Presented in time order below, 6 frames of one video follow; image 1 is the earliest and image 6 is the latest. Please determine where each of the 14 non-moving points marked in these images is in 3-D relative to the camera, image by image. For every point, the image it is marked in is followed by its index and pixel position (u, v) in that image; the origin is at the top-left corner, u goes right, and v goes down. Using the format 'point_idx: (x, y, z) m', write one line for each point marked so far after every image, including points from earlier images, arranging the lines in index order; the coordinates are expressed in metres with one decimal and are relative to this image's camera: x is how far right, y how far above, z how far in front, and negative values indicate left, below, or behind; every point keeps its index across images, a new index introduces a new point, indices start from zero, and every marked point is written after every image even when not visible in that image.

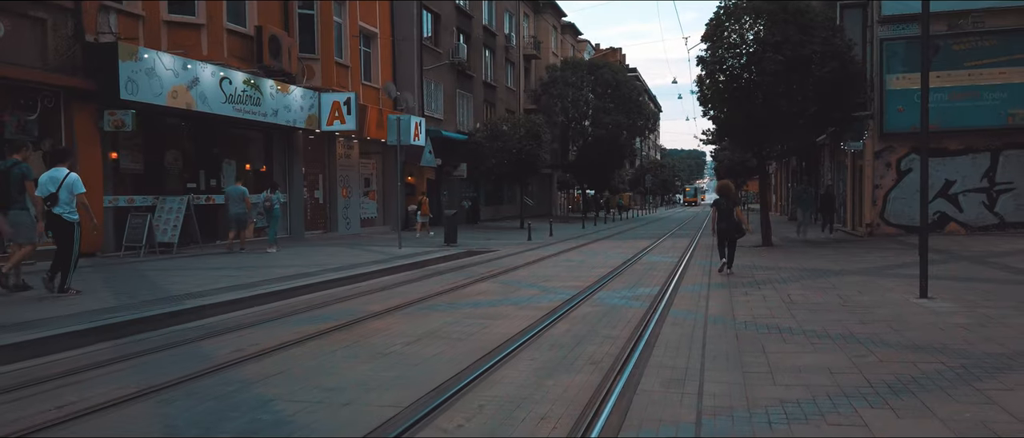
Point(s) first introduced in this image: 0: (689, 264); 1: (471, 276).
0: (+3.8, -0.9, +15.8) m
1: (-0.7, -1.0, +13.3) m
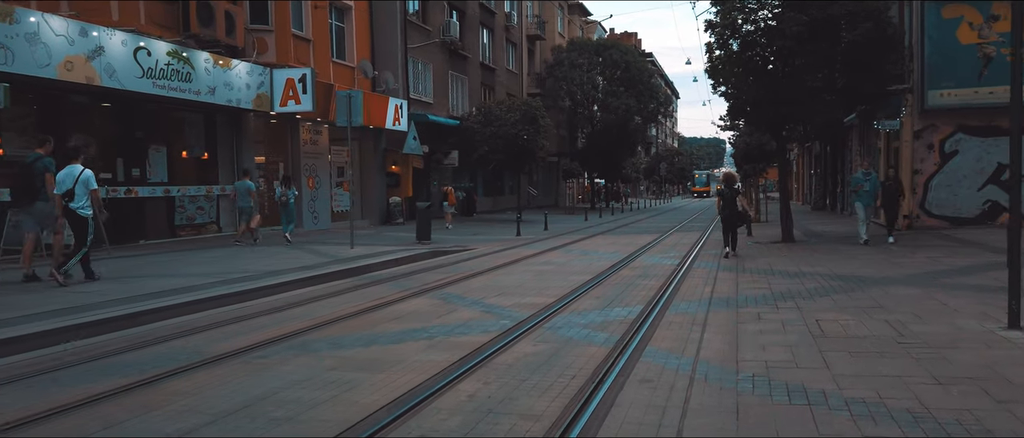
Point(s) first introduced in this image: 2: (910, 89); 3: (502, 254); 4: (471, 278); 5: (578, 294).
0: (+3.1, -0.8, +12.9) m
1: (-1.4, -1.0, +10.6) m
2: (+10.3, +3.4, +19.2) m
3: (-0.2, -0.8, +16.1) m
4: (-0.6, -0.9, +11.4) m
5: (+0.8, -1.0, +9.5) m
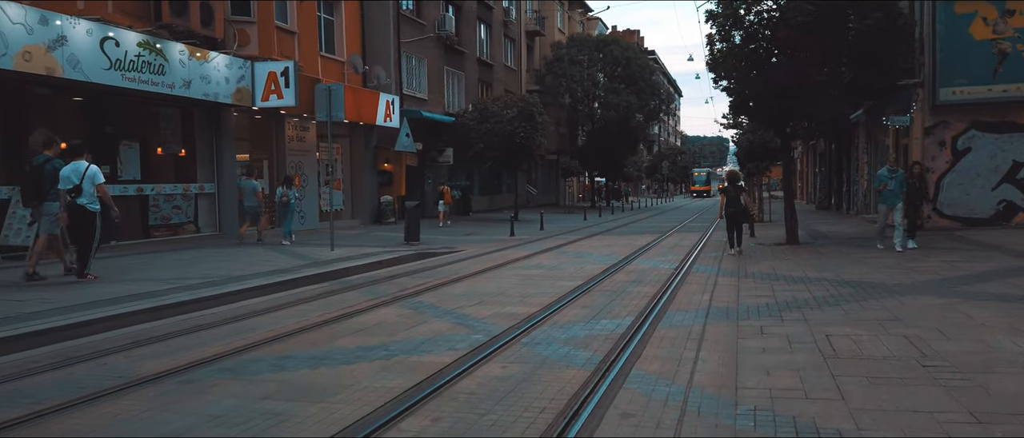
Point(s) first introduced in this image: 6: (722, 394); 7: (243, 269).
0: (+2.9, -0.8, +12.1) m
1: (-1.6, -1.0, +9.8) m
2: (+10.1, +3.3, +18.4) m
3: (-0.5, -0.8, +15.3) m
4: (-0.9, -0.9, +10.5) m
5: (+0.6, -1.0, +8.7) m
6: (+1.4, -1.2, +5.0) m
7: (-4.3, -0.8, +12.0) m
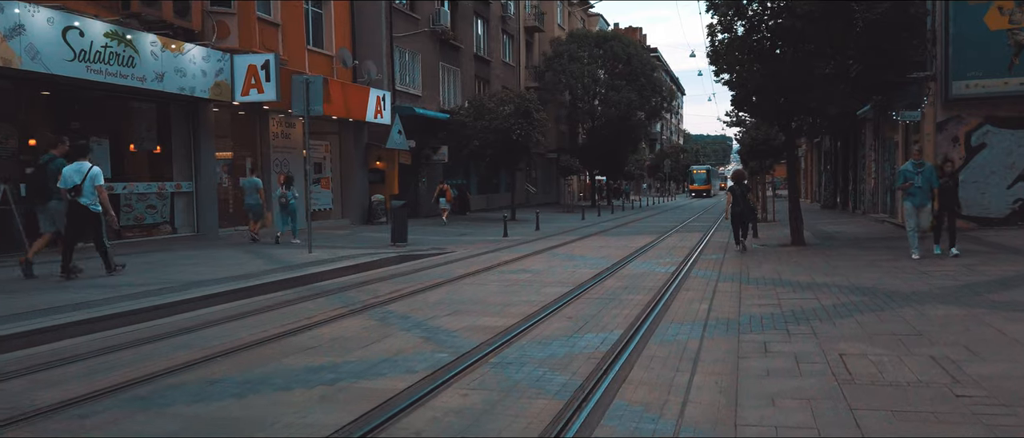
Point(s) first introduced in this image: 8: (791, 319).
0: (+2.7, -0.8, +11.3) m
1: (-1.9, -1.0, +8.9) m
2: (+9.9, +3.3, +17.5) m
3: (-0.7, -0.8, +14.4) m
4: (-1.1, -0.9, +9.7) m
5: (+0.4, -1.0, +7.8) m
6: (+1.1, -1.2, +4.1) m
7: (-4.6, -0.8, +11.1) m
8: (+2.8, -1.0, +7.5) m
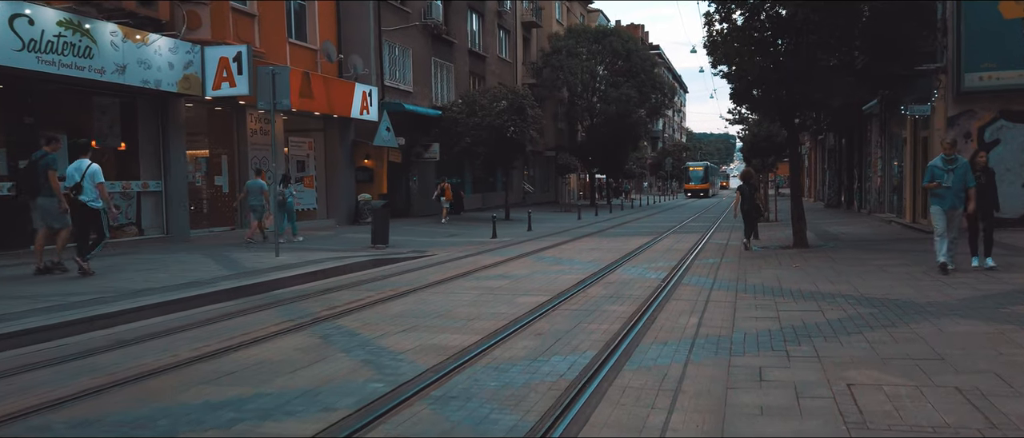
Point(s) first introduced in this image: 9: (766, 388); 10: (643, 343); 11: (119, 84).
0: (+2.3, -0.9, +10.3) m
1: (-2.2, -1.0, +8.0) m
2: (+9.6, +3.3, +16.5) m
3: (-1.0, -0.8, +13.5) m
4: (-1.4, -1.0, +8.8) m
5: (0.0, -1.0, +6.9) m
6: (+0.8, -1.2, +3.2) m
7: (-4.9, -0.8, +10.2) m
8: (+2.4, -1.0, +6.5) m
9: (+1.7, -1.1, +5.0) m
10: (+1.1, -1.1, +6.4) m
11: (-7.6, +2.6, +14.5) m
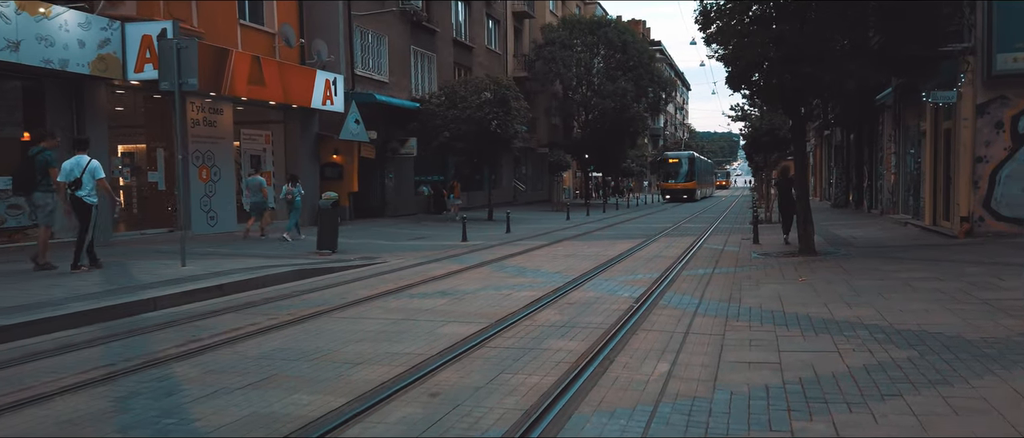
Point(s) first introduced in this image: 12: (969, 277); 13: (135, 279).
0: (+1.6, -0.9, +8.3) m
1: (-2.9, -1.1, +6.0) m
2: (+8.9, +3.3, +14.4) m
3: (-1.7, -0.8, +11.5) m
4: (-2.2, -1.0, +6.8) m
5: (-0.7, -1.1, +4.9) m
6: (0.0, -1.3, +1.1) m
7: (-5.6, -0.9, +8.2) m
8: (+1.7, -1.1, +4.5) m
9: (+1.0, -1.2, +2.9) m
10: (+0.4, -1.1, +4.4) m
11: (-8.3, +2.6, +12.4) m
12: (+5.7, -0.7, +9.3) m
13: (-4.8, -0.8, +9.6) m
